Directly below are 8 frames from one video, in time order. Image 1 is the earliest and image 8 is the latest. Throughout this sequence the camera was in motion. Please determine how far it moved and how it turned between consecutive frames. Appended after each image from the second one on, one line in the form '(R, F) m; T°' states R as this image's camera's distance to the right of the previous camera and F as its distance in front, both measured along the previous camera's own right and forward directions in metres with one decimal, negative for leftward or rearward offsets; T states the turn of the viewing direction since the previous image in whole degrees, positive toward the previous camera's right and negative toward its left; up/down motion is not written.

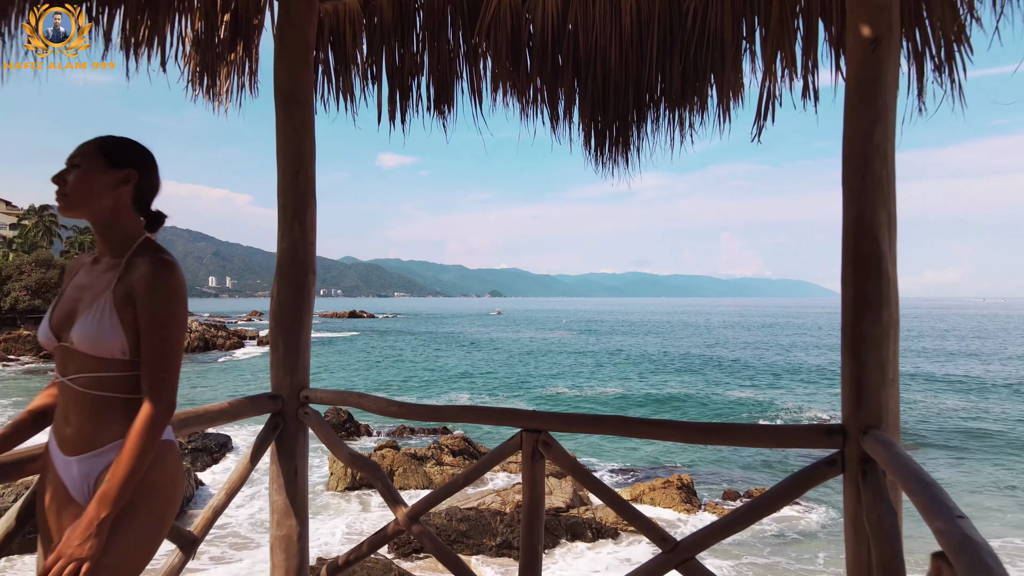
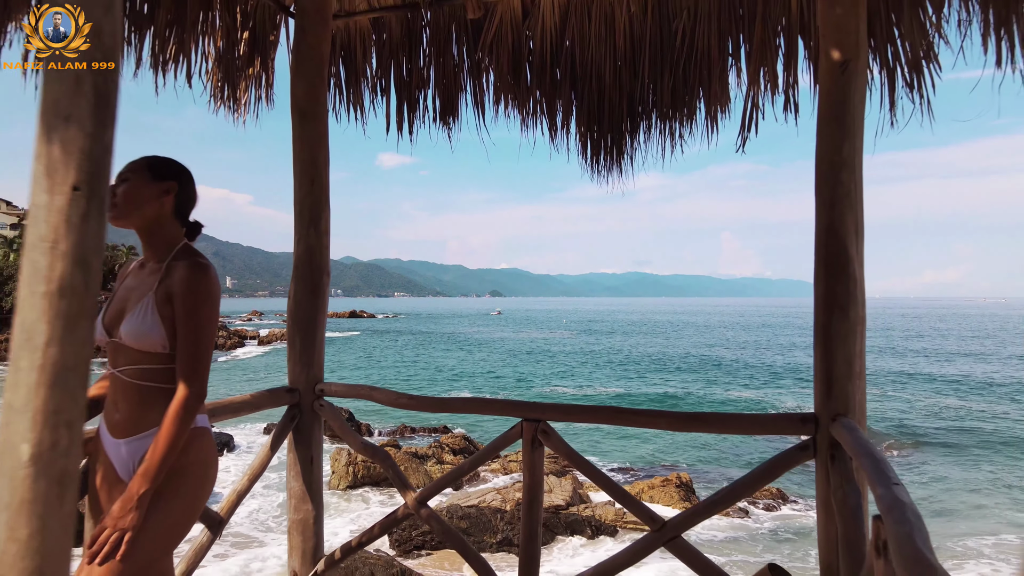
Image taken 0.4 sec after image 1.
(0.0, -0.2) m; 0°
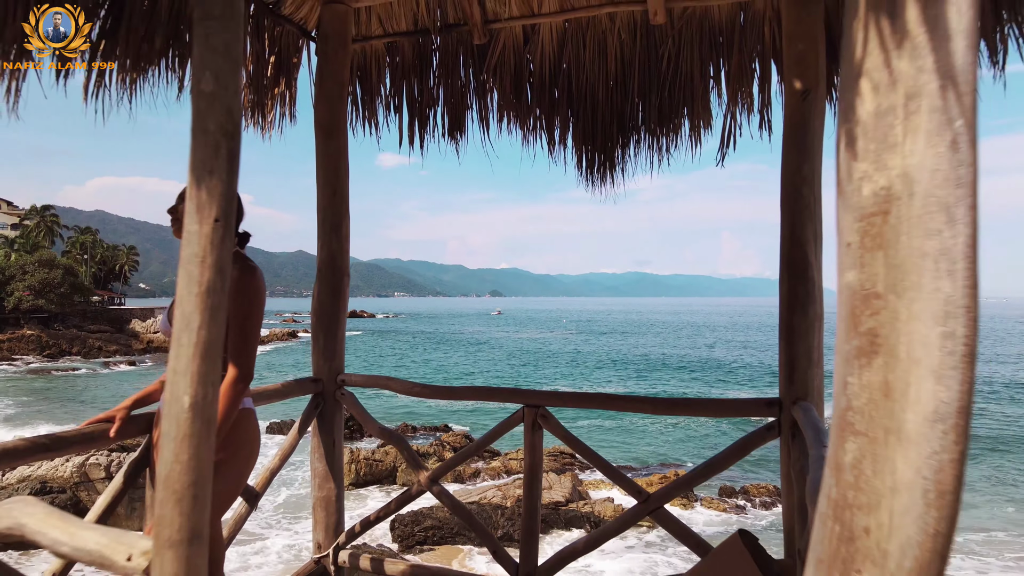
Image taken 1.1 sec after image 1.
(0.0, -0.3) m; 0°
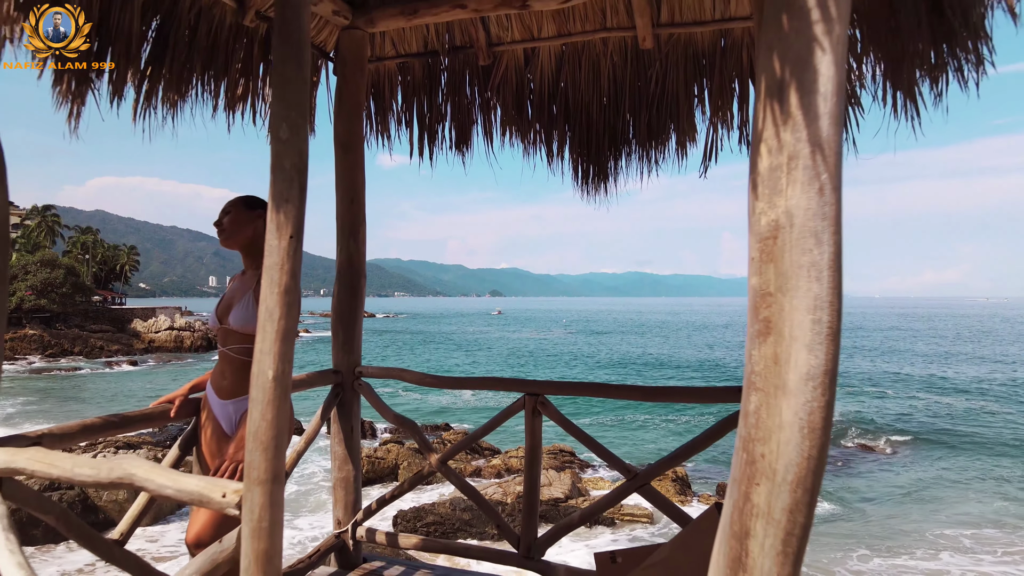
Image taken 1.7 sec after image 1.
(0.0, -0.3) m; 0°
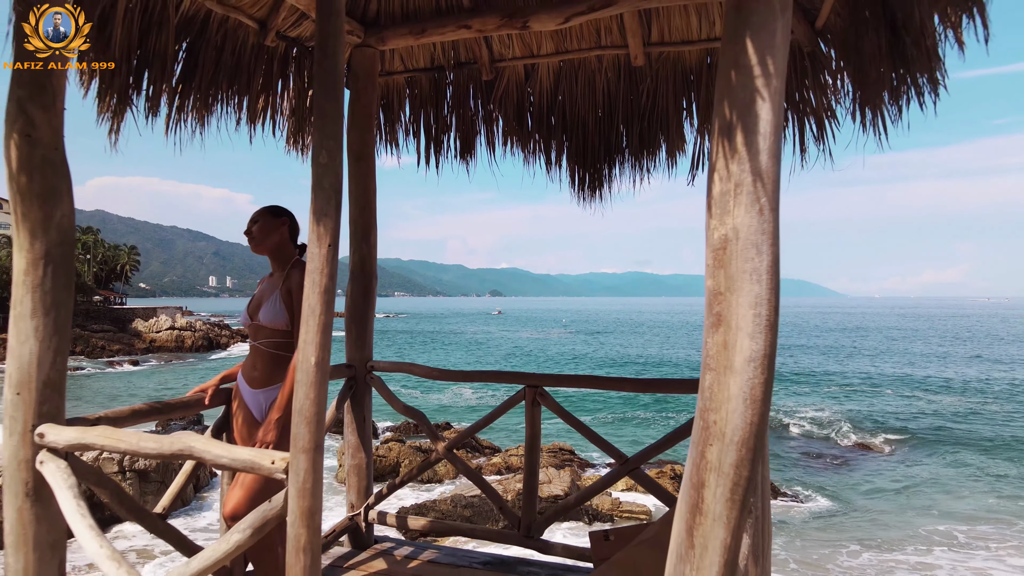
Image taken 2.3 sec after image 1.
(0.0, -0.3) m; 0°
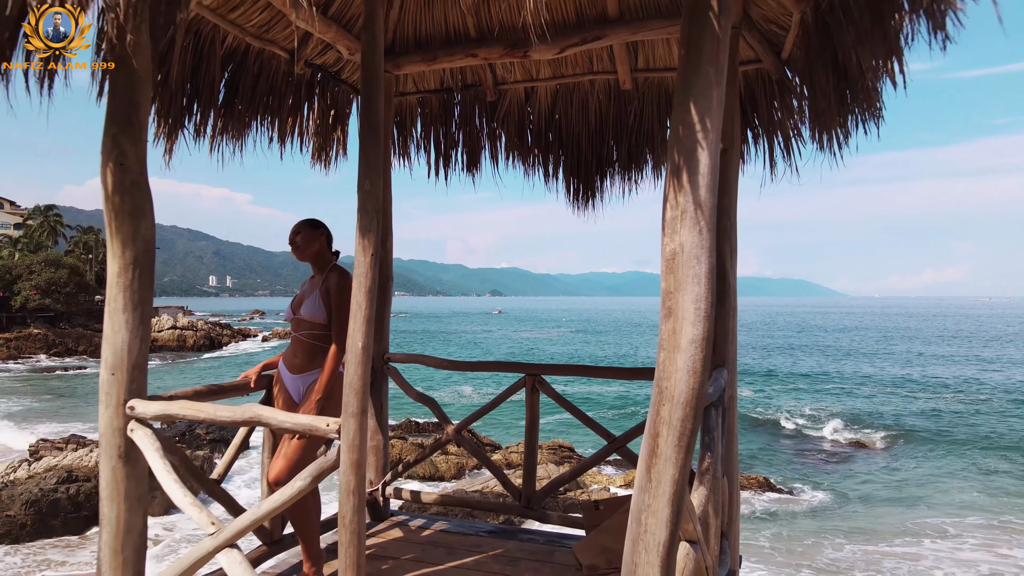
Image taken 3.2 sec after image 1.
(0.0, -0.4) m; 0°
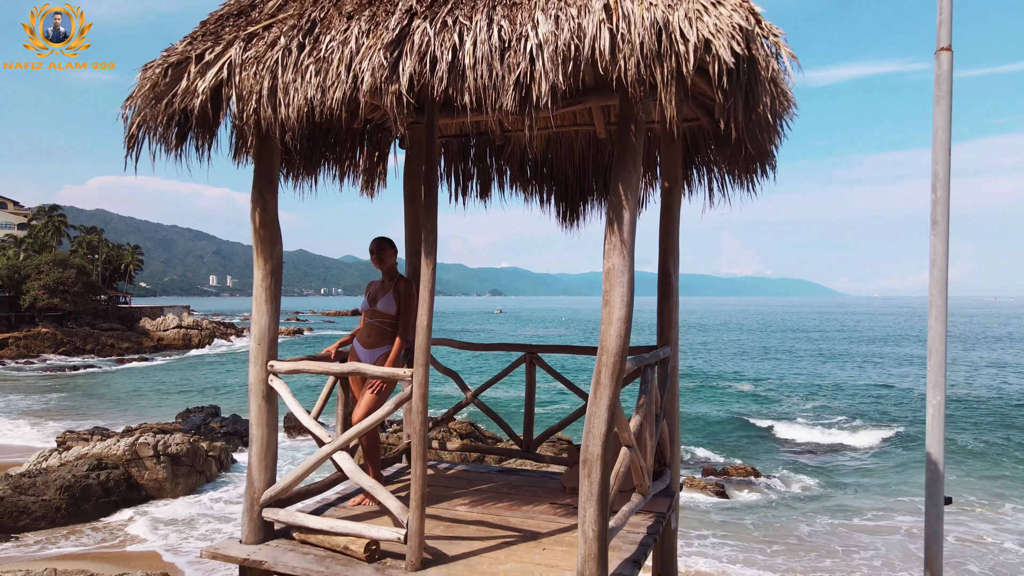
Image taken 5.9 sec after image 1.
(0.0, -1.3) m; 0°
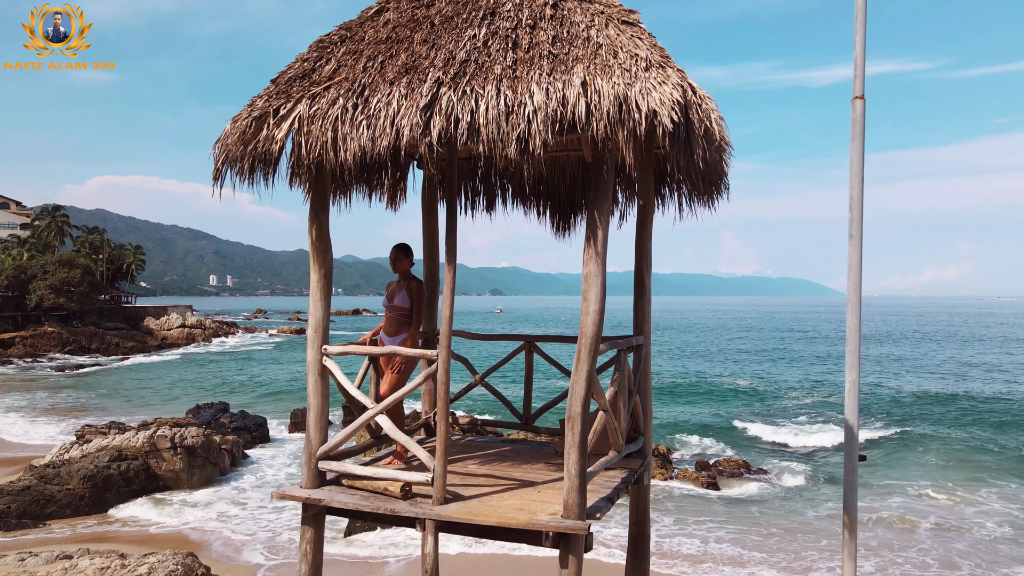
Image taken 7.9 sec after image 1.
(0.0, -1.0) m; 0°
